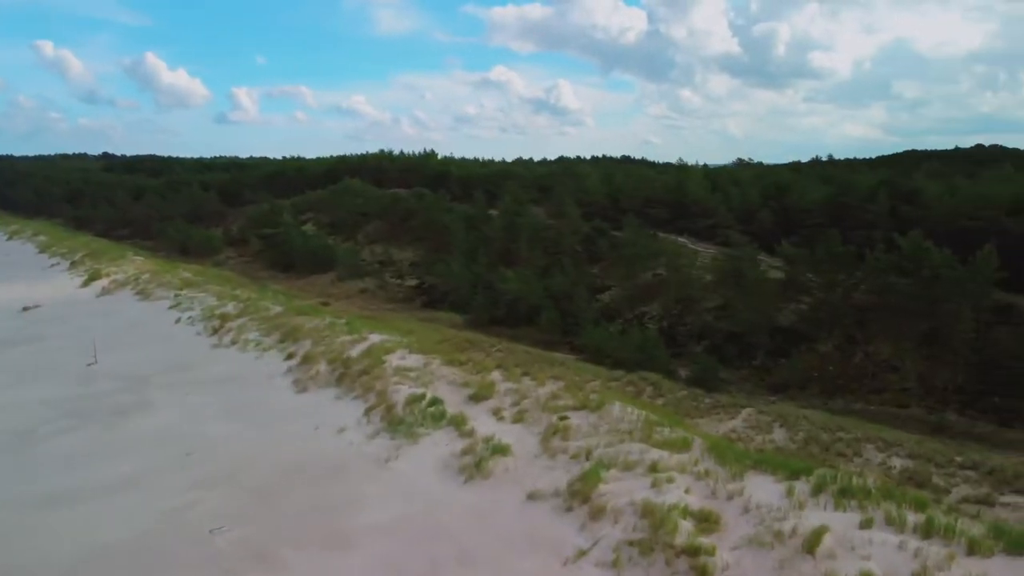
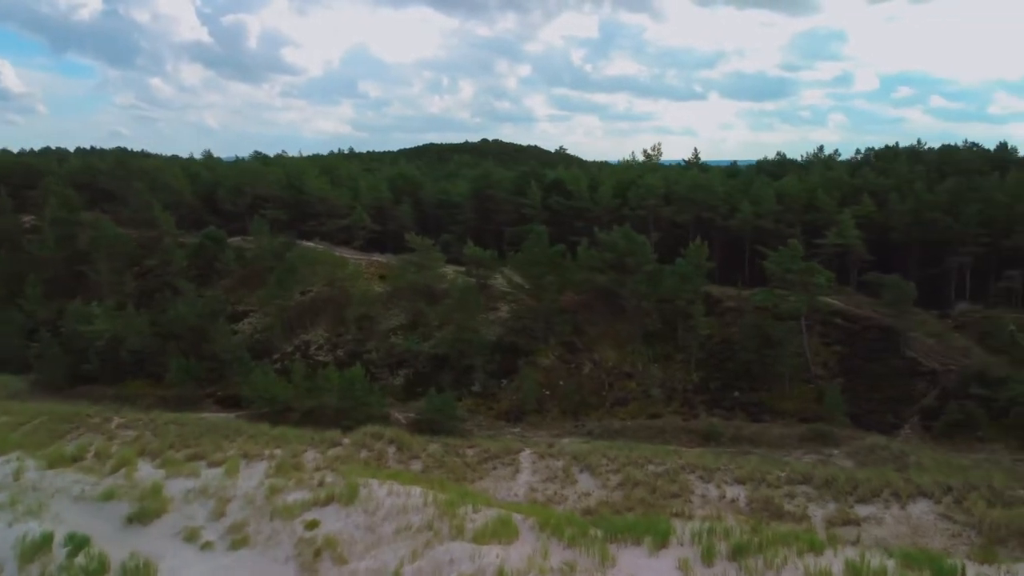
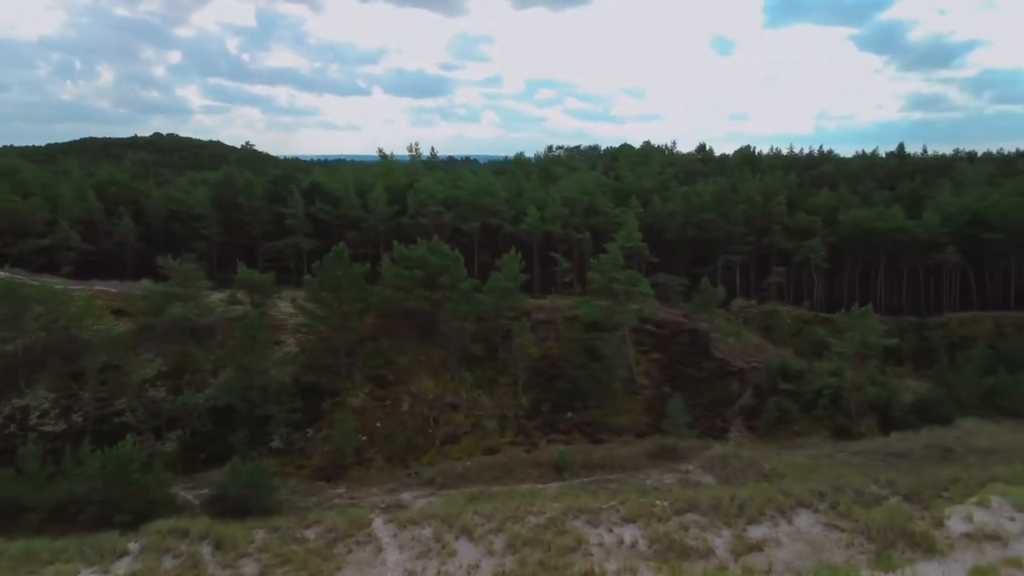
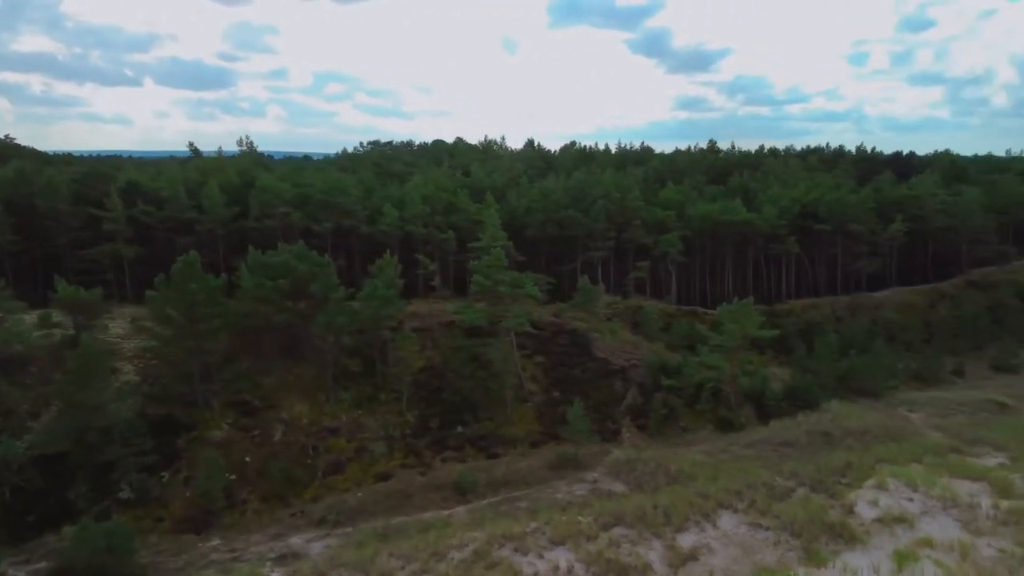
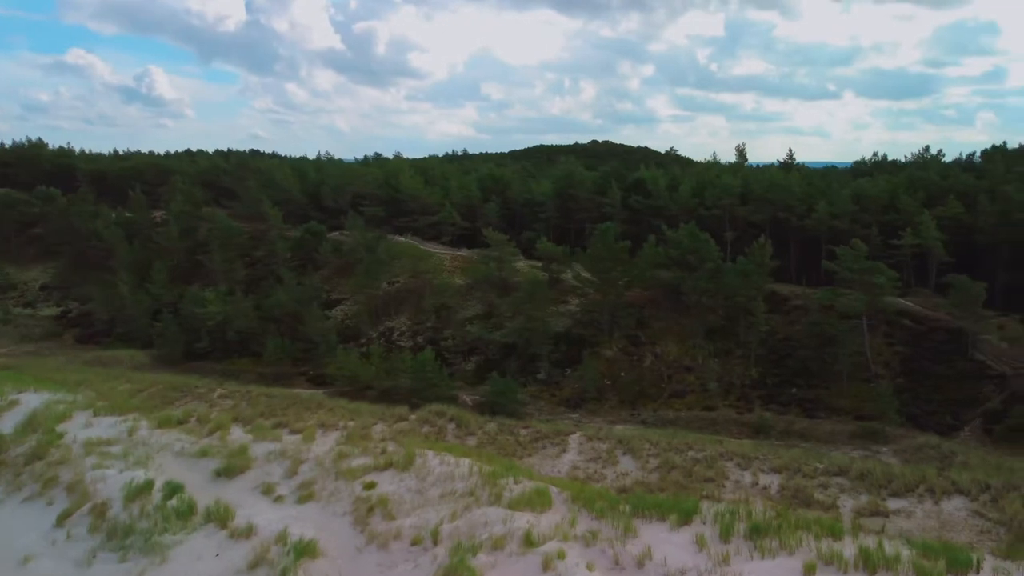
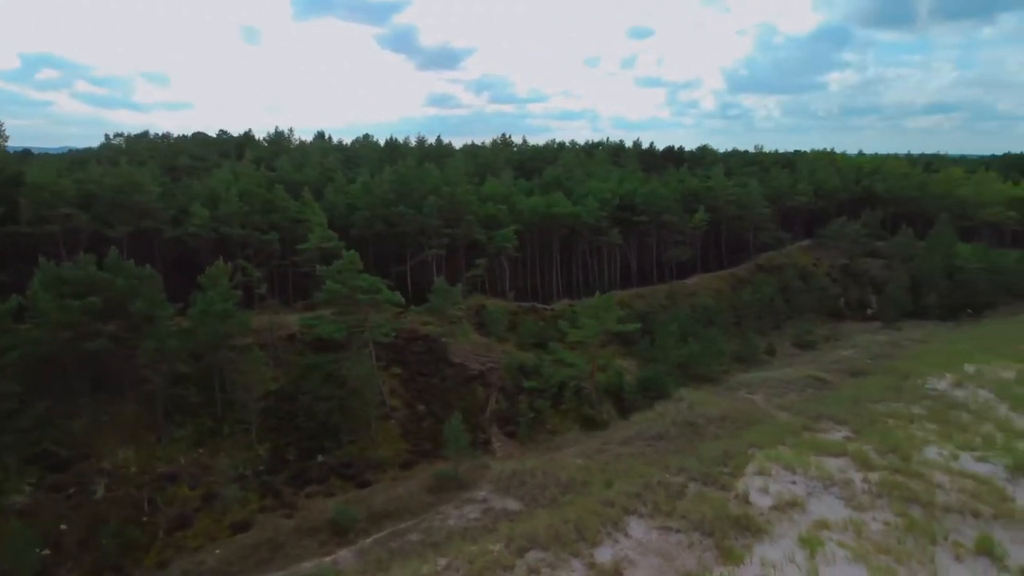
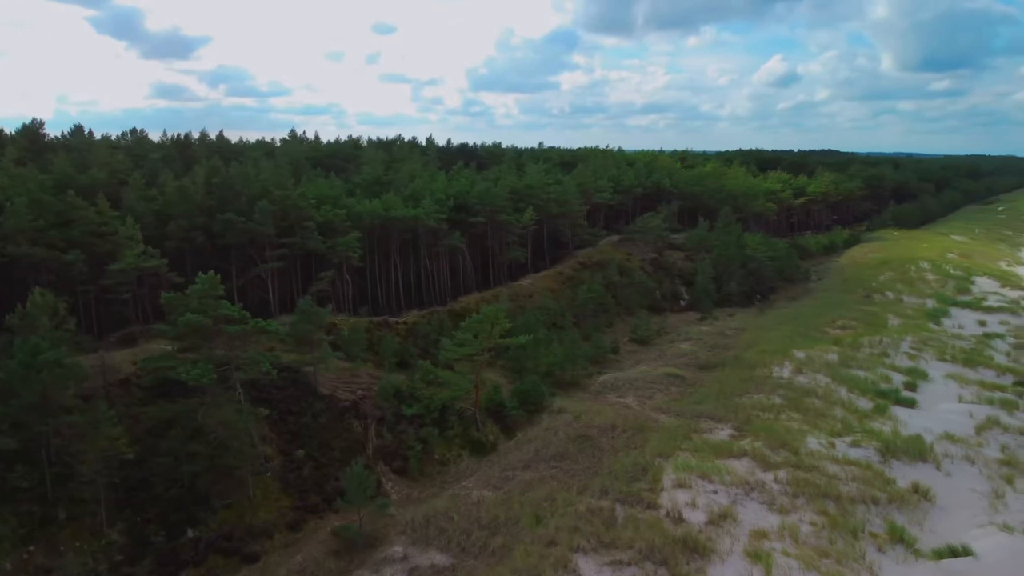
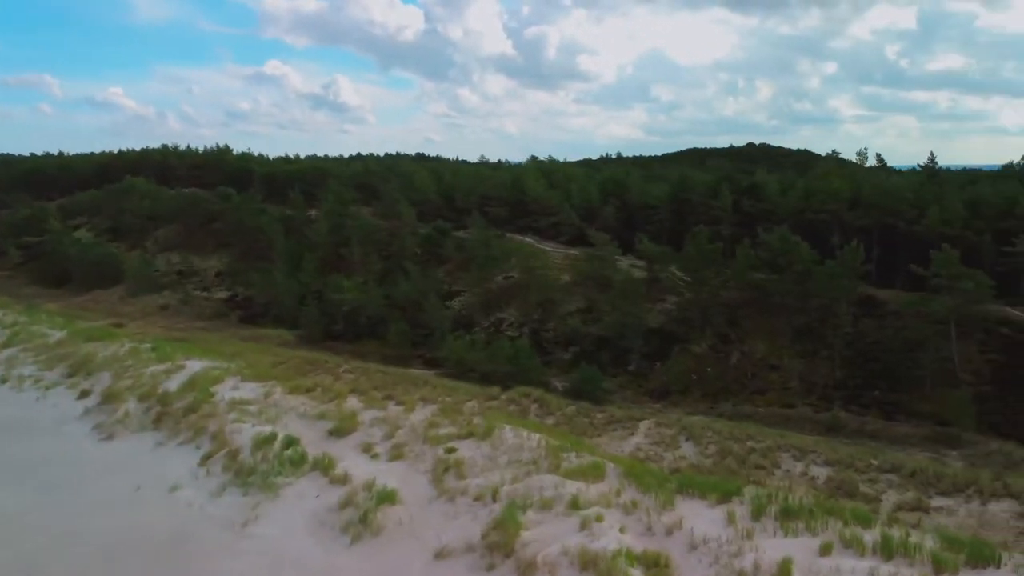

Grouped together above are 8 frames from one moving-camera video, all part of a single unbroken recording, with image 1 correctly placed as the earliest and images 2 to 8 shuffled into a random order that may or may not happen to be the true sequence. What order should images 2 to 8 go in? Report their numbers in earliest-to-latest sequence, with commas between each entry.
8, 5, 2, 3, 4, 6, 7
